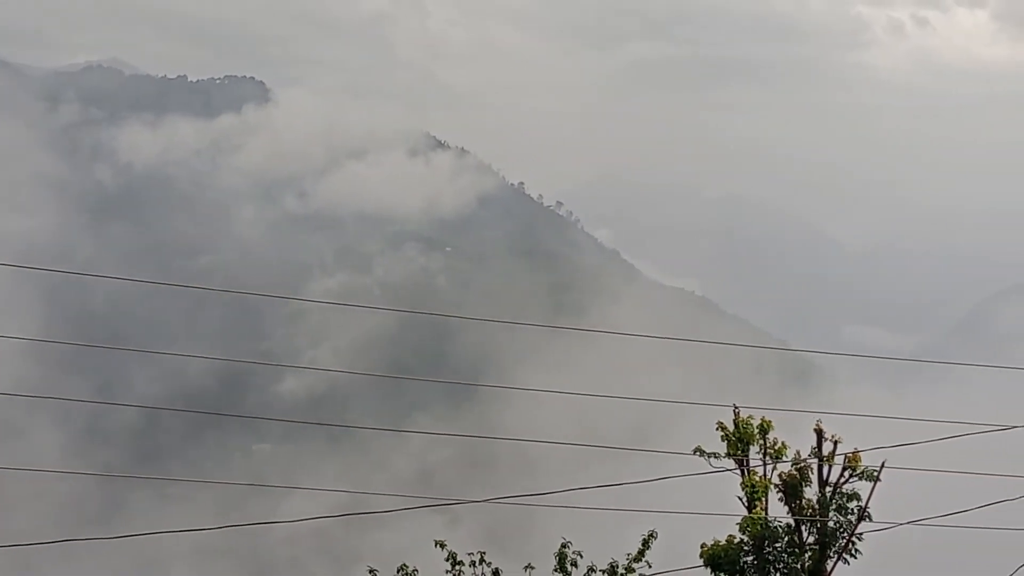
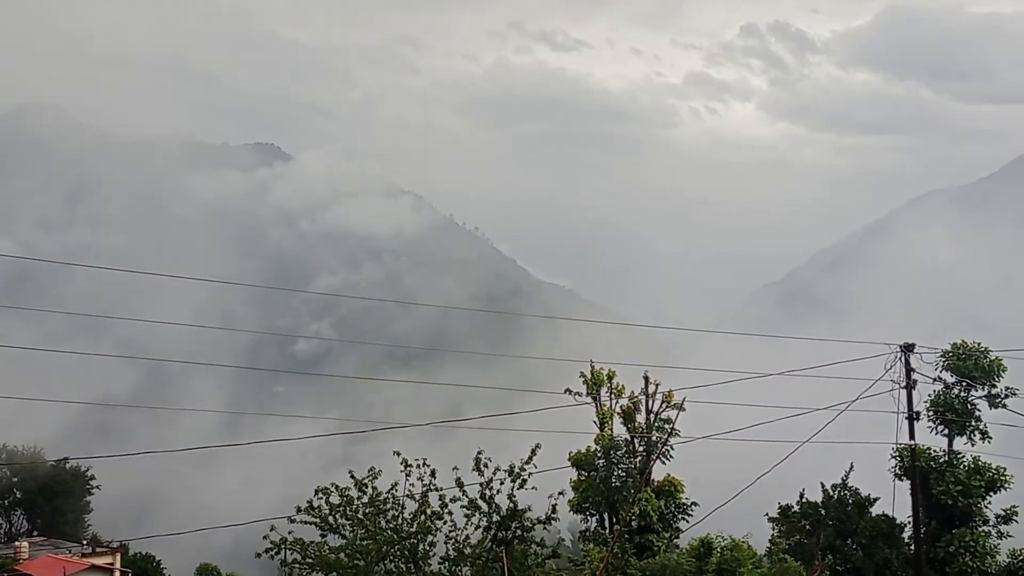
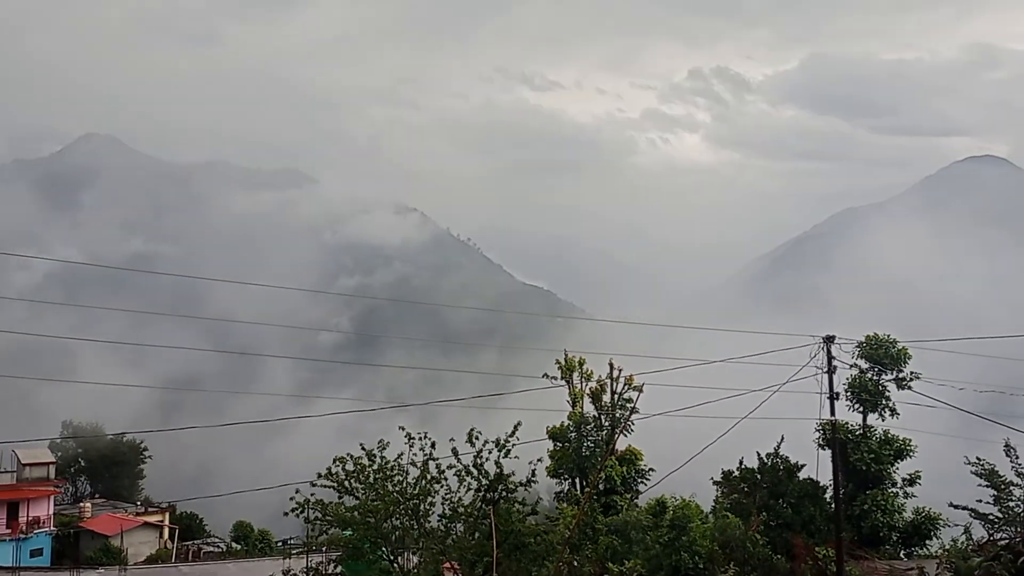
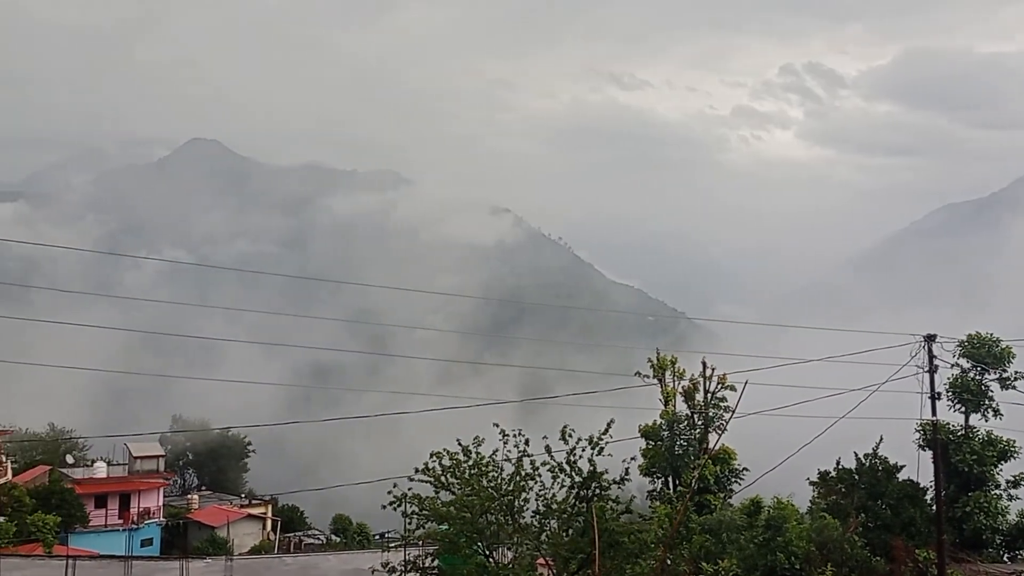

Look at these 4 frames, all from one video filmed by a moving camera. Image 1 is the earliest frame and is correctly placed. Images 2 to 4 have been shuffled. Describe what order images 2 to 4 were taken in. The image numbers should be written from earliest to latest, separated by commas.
2, 3, 4
